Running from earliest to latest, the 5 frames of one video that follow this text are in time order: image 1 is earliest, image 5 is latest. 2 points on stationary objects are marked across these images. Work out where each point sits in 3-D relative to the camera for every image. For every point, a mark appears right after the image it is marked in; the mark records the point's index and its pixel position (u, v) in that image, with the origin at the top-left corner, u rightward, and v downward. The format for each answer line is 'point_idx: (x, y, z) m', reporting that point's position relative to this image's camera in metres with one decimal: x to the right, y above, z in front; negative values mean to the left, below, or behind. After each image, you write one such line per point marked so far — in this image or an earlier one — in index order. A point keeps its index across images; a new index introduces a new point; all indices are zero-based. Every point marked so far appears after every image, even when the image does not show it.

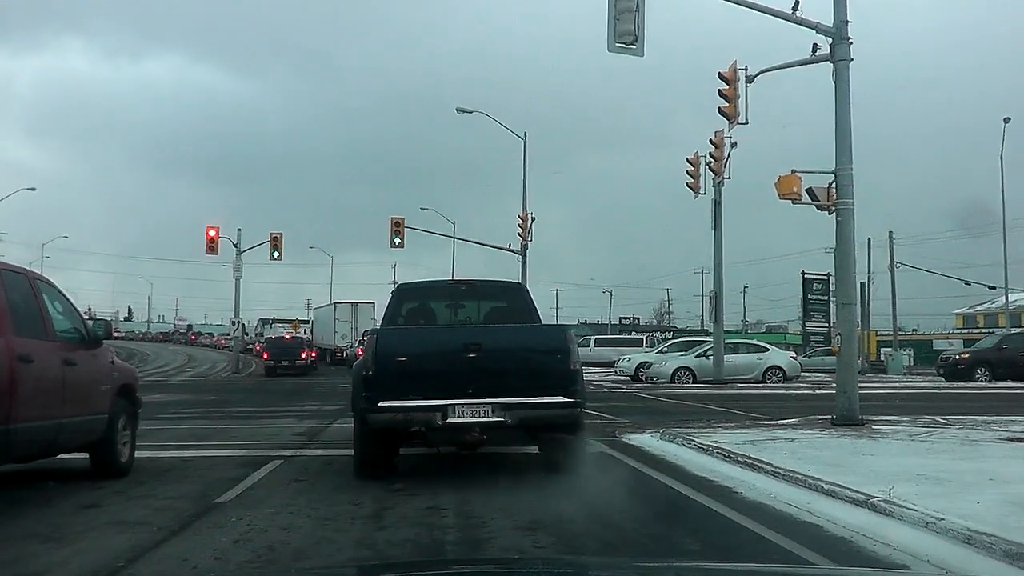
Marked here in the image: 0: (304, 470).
0: (-2.6, -2.3, +12.0) m
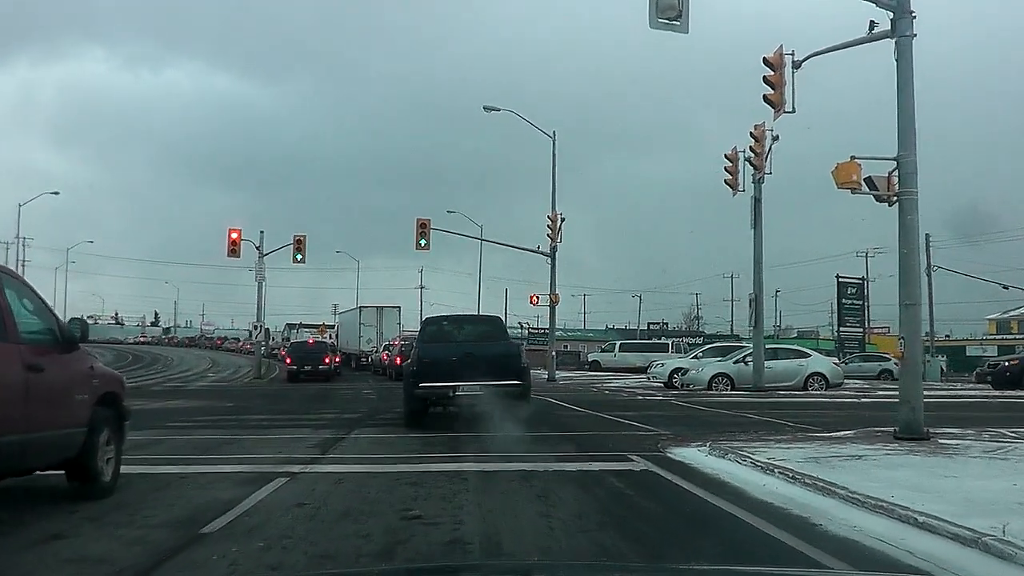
0: (-2.2, -2.2, +10.6) m
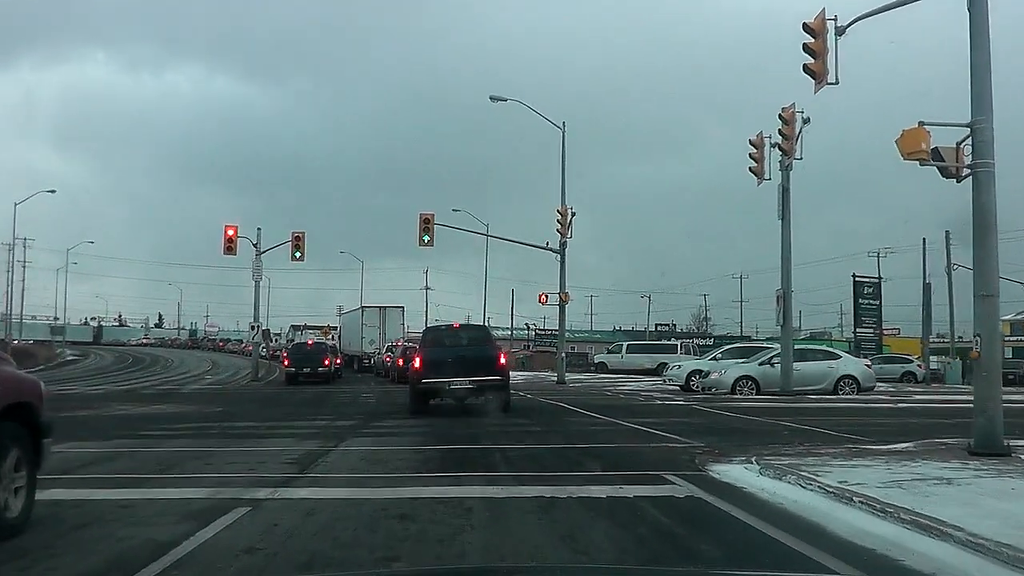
0: (-2.1, -2.1, +8.4) m
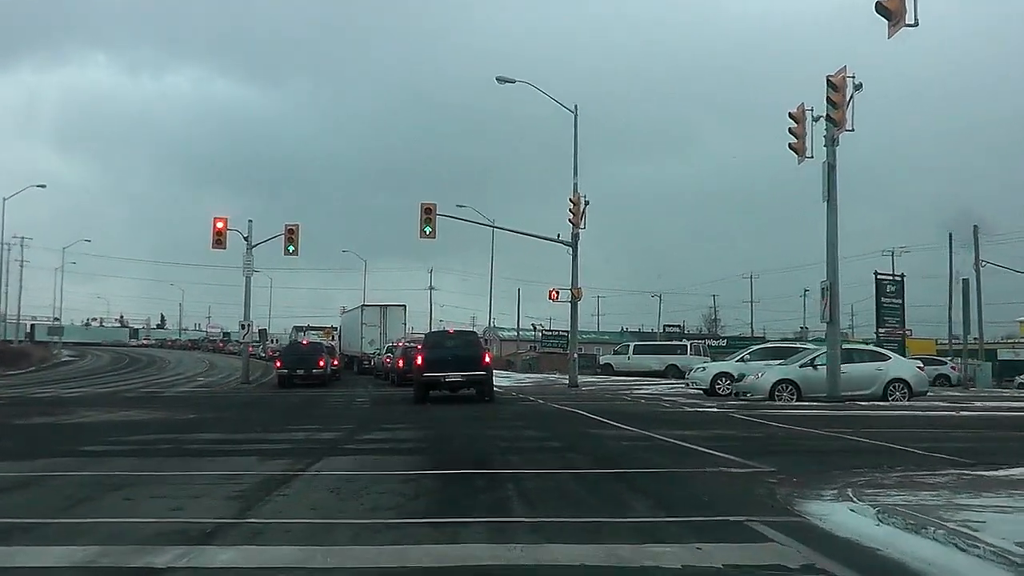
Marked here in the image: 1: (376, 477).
0: (-1.9, -1.8, +5.1) m
1: (-1.6, -2.2, +11.4) m
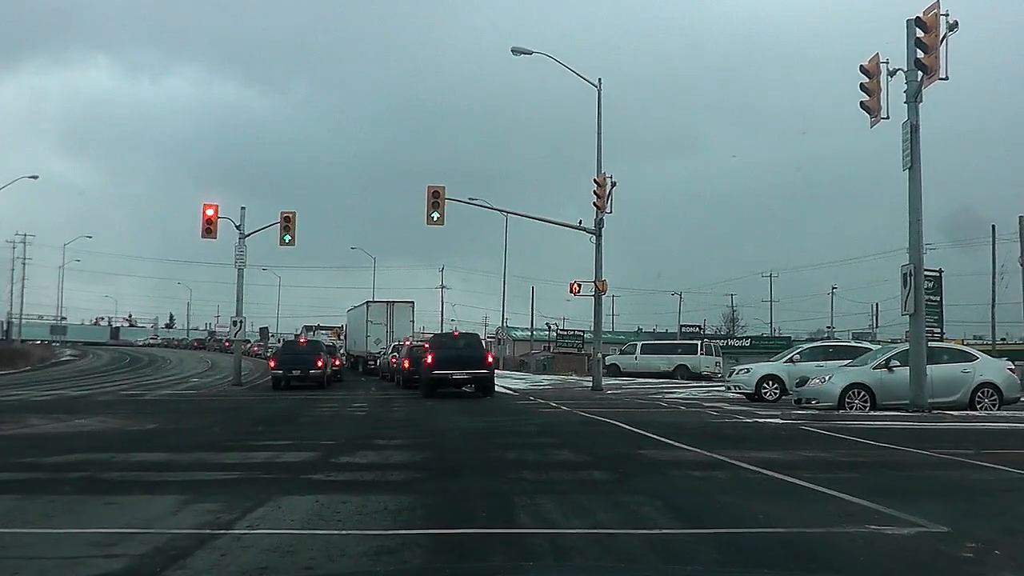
0: (-1.7, -1.5, +1.0) m
1: (-1.3, -1.9, +7.3) m
